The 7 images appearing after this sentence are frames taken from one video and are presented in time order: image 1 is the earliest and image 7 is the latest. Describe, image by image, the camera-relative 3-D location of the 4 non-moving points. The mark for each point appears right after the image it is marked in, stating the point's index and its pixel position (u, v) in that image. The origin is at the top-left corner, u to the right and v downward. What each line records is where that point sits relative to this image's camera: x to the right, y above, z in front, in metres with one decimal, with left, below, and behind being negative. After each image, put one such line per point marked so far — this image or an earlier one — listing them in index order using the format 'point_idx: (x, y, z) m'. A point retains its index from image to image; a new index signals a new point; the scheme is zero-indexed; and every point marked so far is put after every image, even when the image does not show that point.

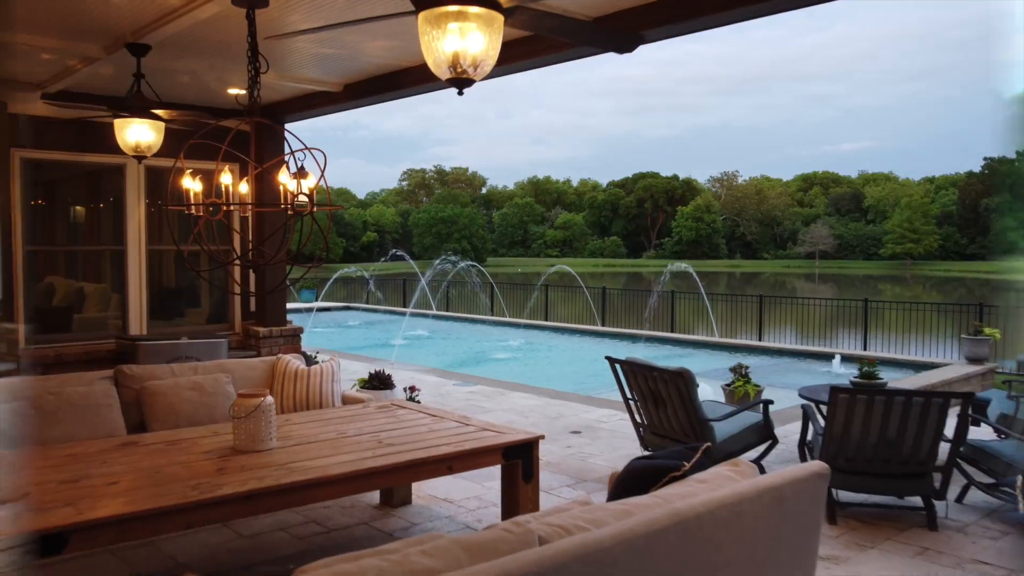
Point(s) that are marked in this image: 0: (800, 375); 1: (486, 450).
0: (+4.2, -1.3, +11.9) m
1: (-0.1, -0.8, +4.2) m
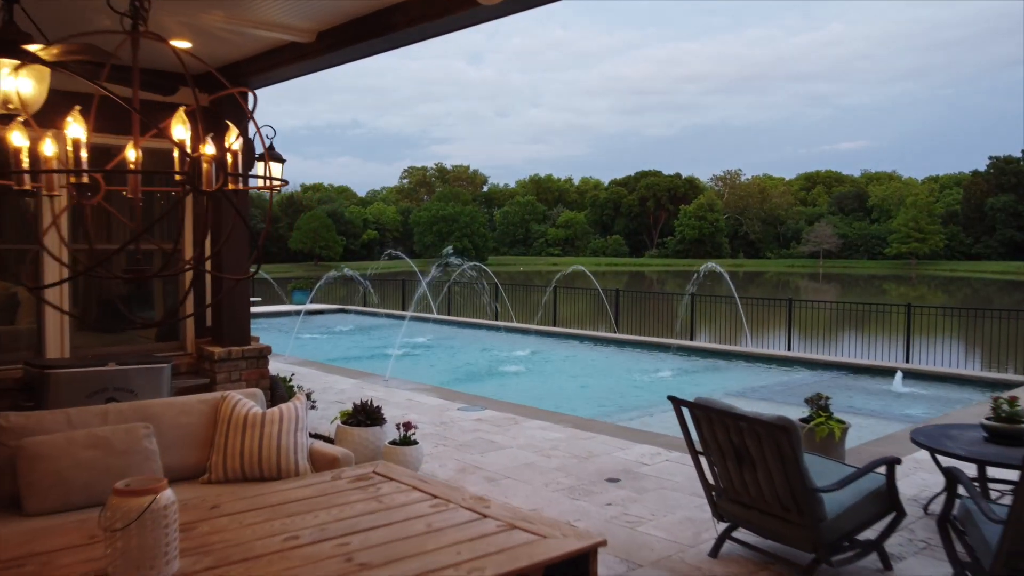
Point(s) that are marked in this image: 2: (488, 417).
0: (+4.3, -1.3, +10.3) m
1: (0.0, -0.9, +2.6) m
2: (-0.2, -1.3, +8.2) m
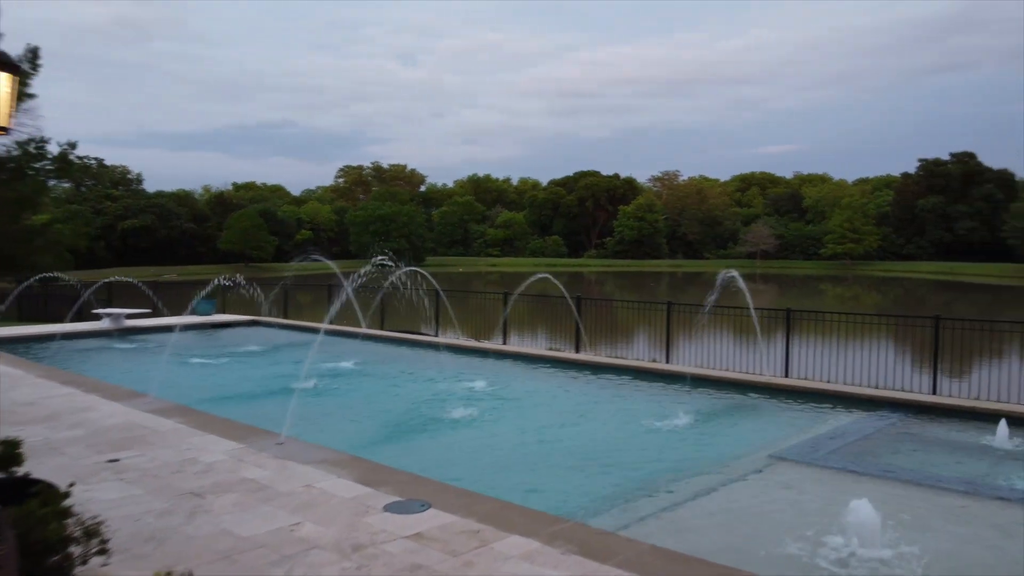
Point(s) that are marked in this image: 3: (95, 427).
0: (+4.0, -1.5, +7.4) m
1: (+0.2, -1.1, -0.6) m
2: (-0.5, -1.5, +5.0) m
3: (-4.0, -1.3, +7.8) m
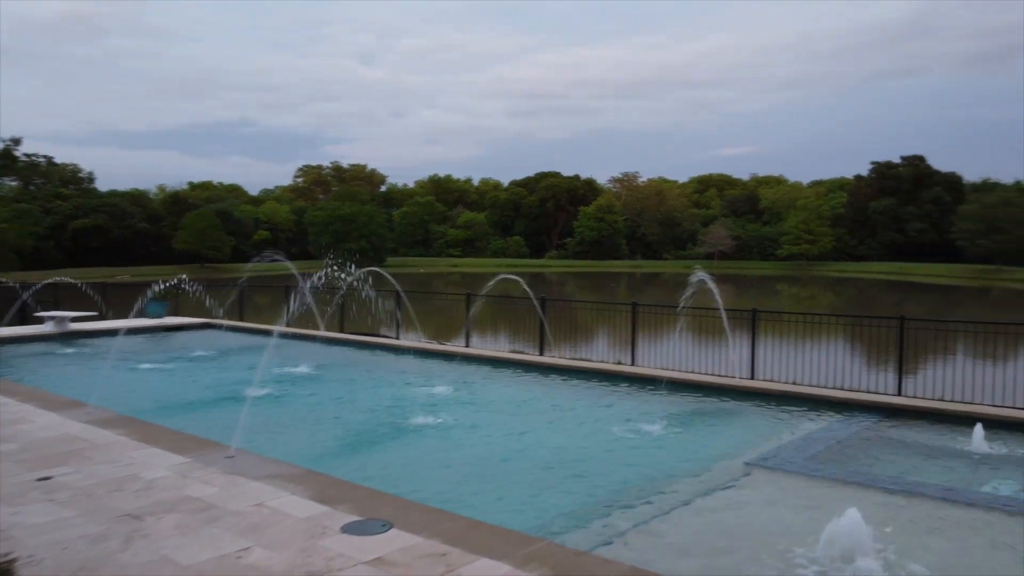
0: (+3.7, -1.5, +7.2) m
1: (+0.3, -1.1, -1.0) m
2: (-0.6, -1.5, +4.6) m
3: (-4.3, -1.3, +7.3) m
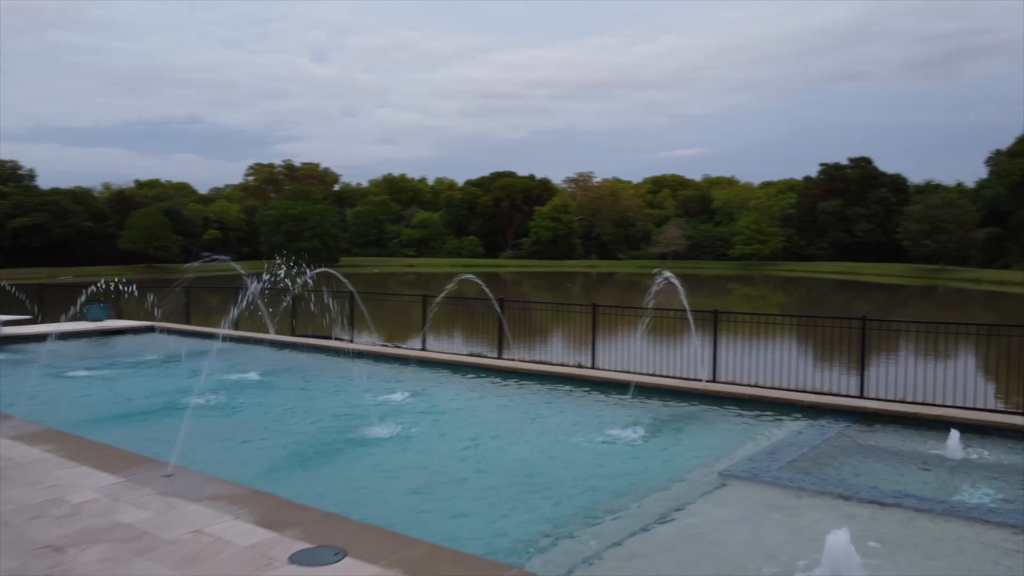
0: (+3.3, -1.5, +7.0) m
1: (+0.4, -1.1, -1.3) m
2: (-0.8, -1.5, +4.1) m
3: (-4.6, -1.4, +6.6) m
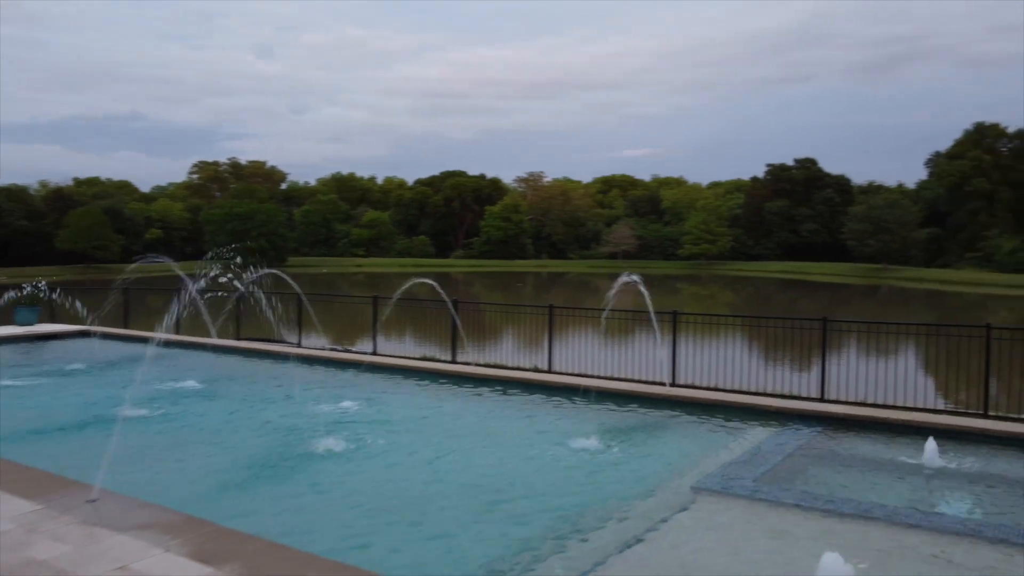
0: (+3.0, -1.5, +6.7) m
1: (+0.6, -1.1, -1.8) m
2: (-0.9, -1.5, +3.6) m
3: (-4.8, -1.4, +5.9) m
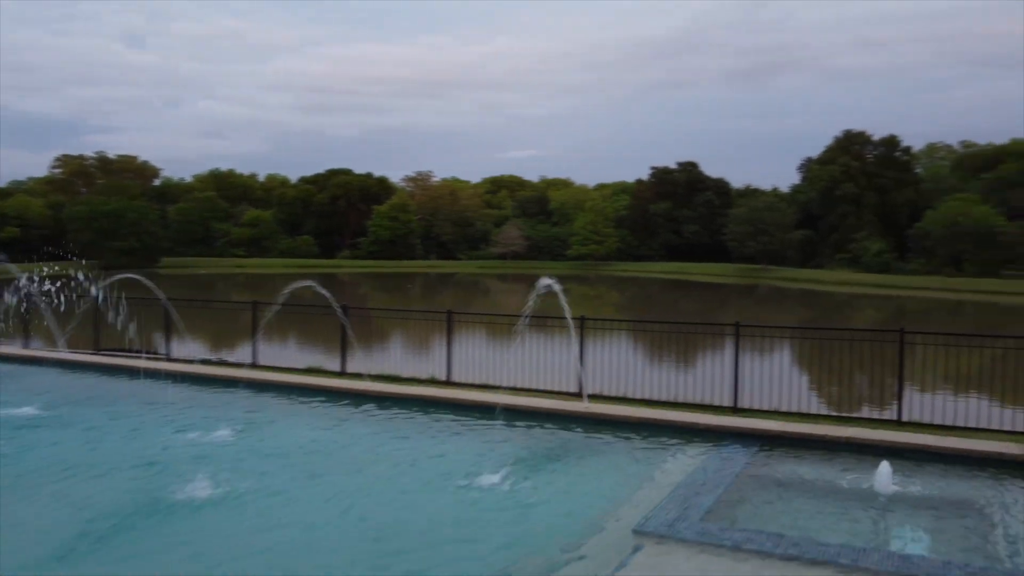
0: (+2.4, -1.6, +6.0) m
1: (+1.2, -1.2, -2.7) m
2: (-1.1, -1.6, +2.4) m
3: (-5.3, -1.5, +4.1) m
